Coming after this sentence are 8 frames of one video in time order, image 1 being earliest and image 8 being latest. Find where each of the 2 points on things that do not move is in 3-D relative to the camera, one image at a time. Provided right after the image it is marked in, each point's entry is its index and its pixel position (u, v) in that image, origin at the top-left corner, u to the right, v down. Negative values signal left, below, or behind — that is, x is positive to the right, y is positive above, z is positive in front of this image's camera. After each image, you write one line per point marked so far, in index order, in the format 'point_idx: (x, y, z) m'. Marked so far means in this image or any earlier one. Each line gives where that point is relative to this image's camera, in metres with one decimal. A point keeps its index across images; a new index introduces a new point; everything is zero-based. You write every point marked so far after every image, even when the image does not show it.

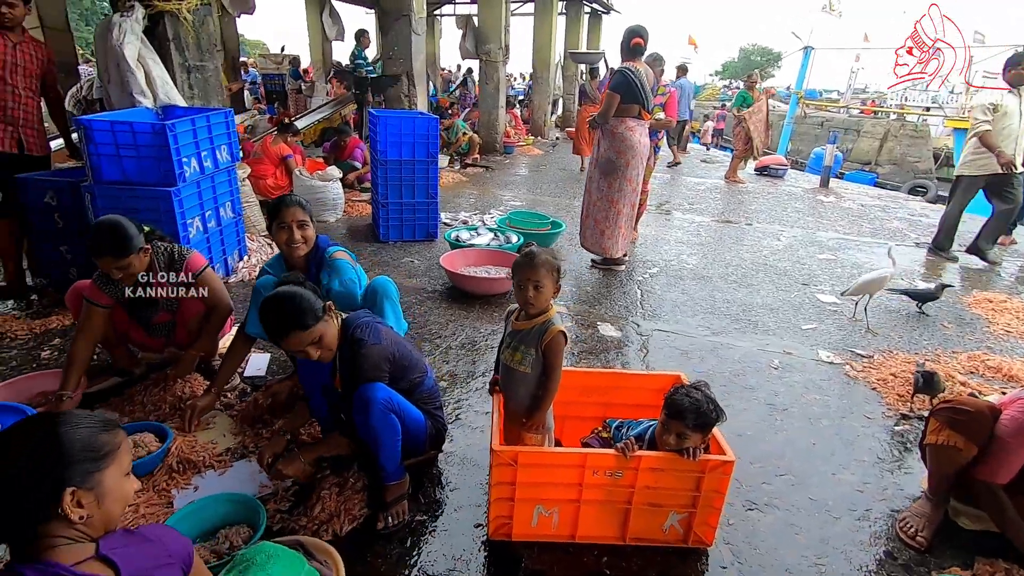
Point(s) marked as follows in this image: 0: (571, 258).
0: (+0.6, +0.3, +5.8) m
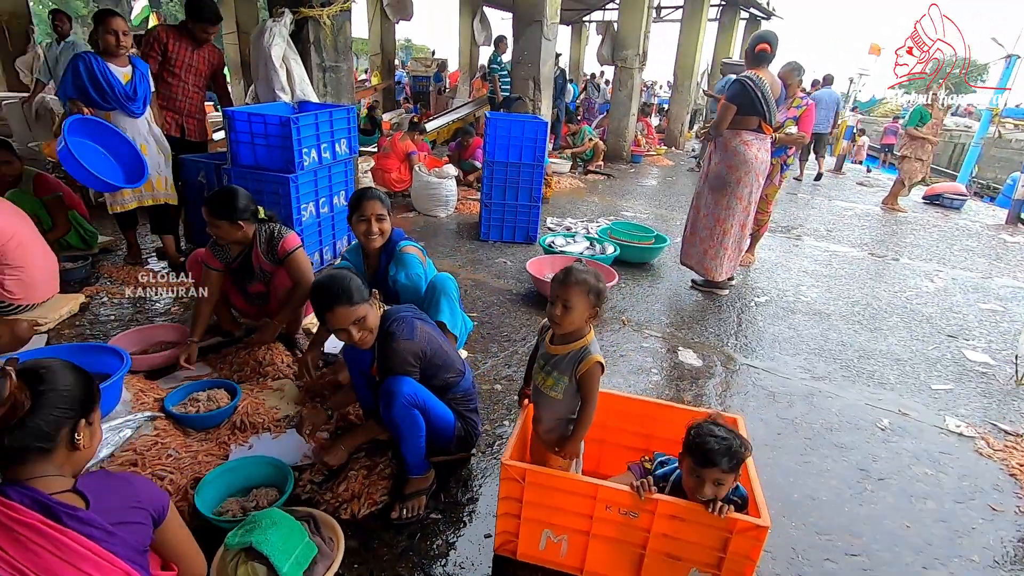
0: (+1.6, +0.1, +5.5) m
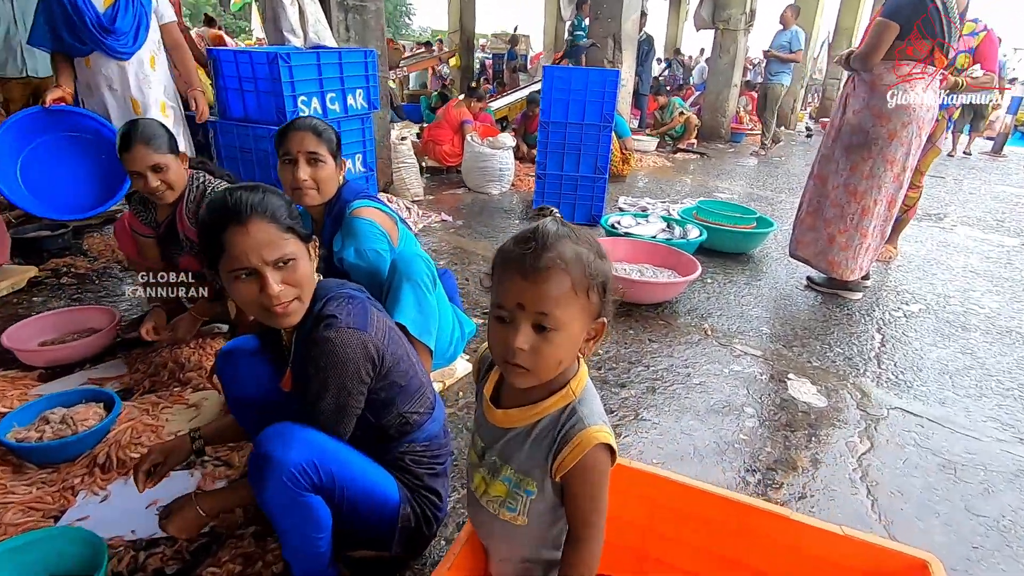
0: (+2.0, +0.1, +4.1) m
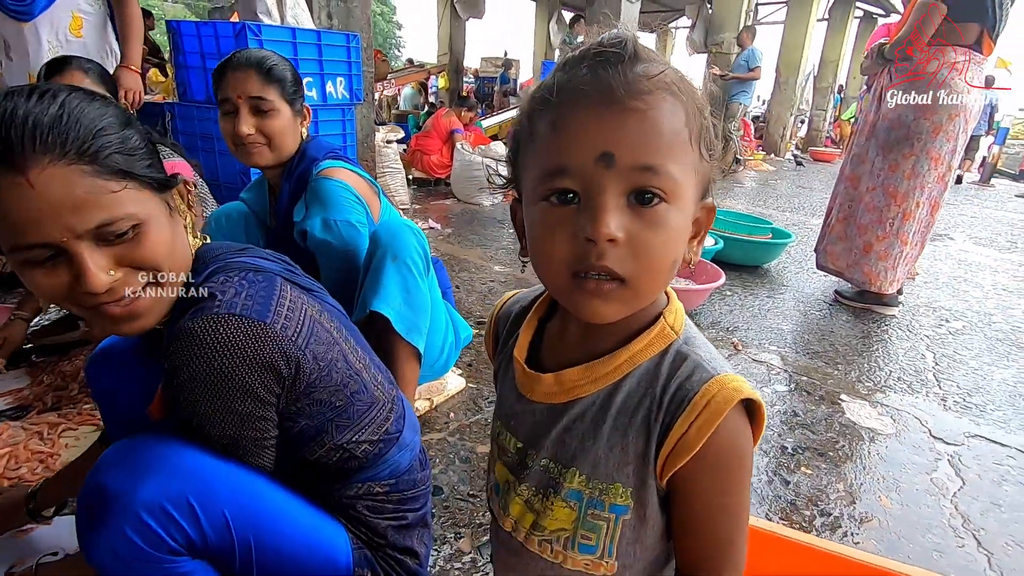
0: (+2.0, 0.0, +3.7) m
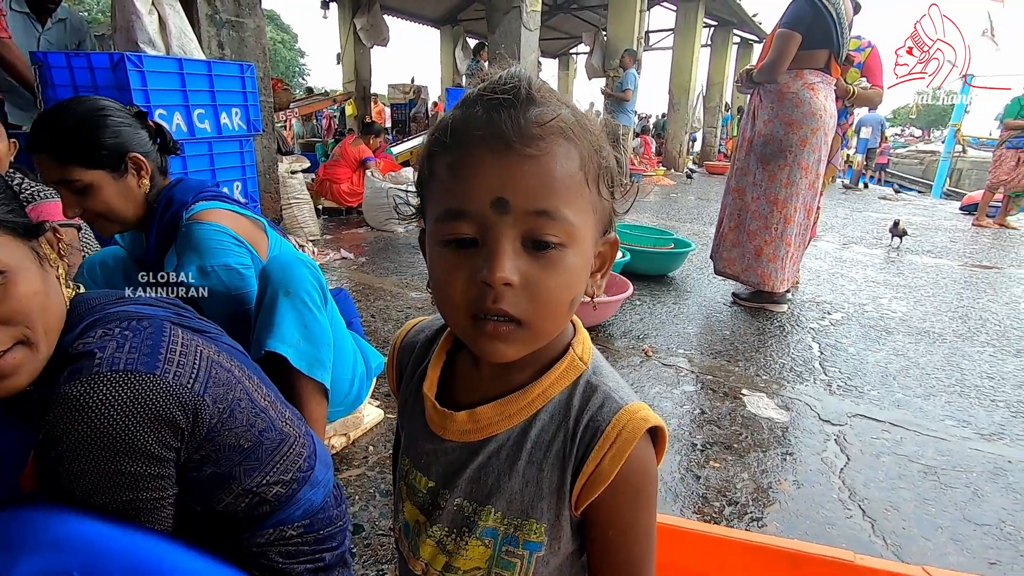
0: (+1.4, 0.0, +4.0) m
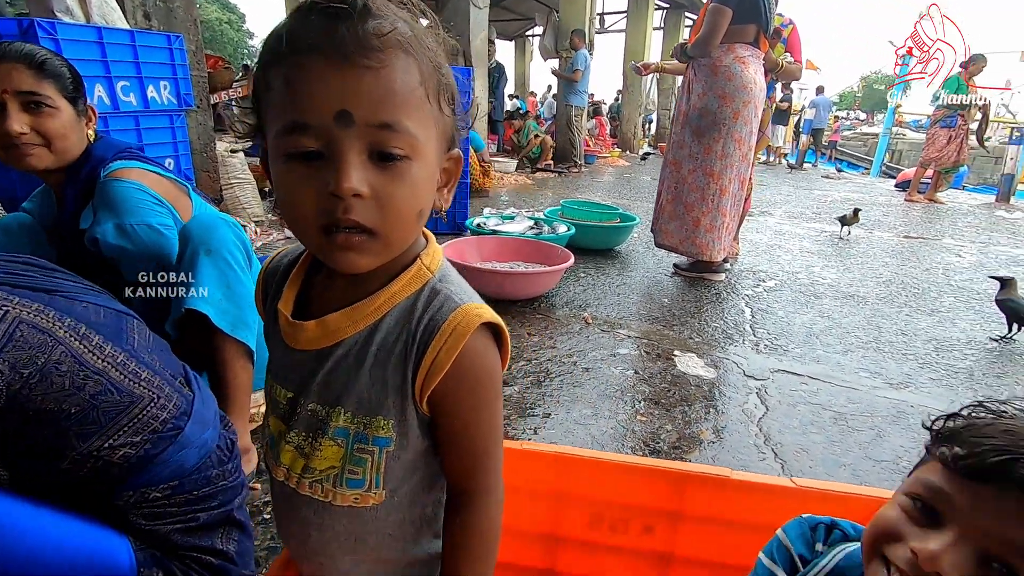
0: (+1.0, +0.2, +4.1) m
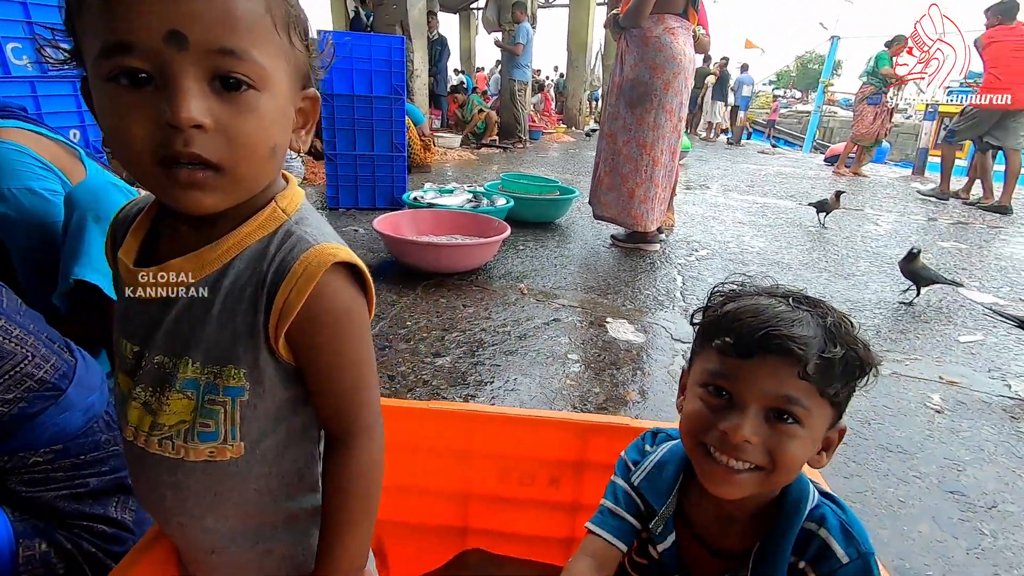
0: (+0.6, +0.4, +4.1) m
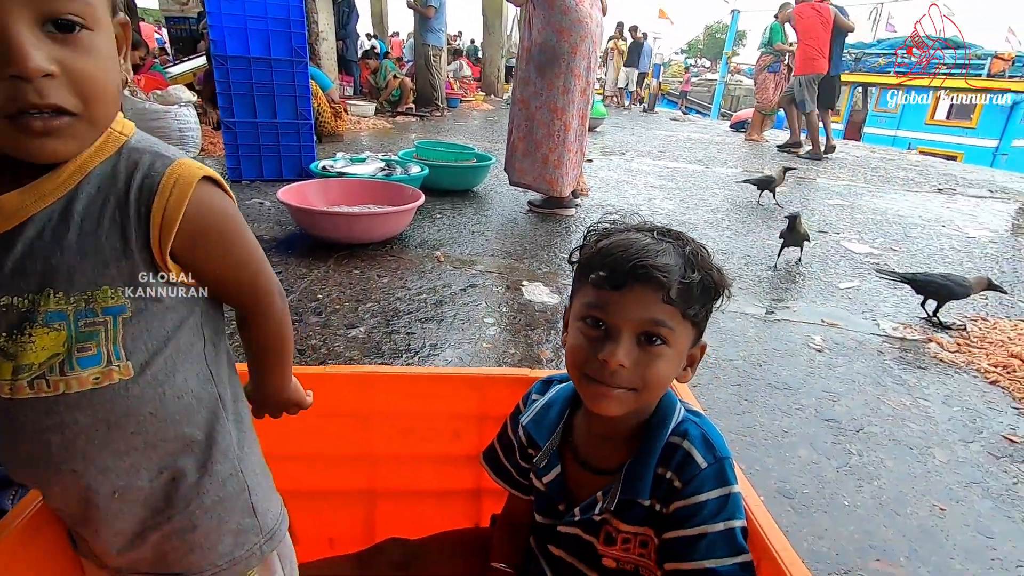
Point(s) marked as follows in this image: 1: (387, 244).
0: (-0.1, +0.7, +4.1) m
1: (-0.7, +0.2, +3.0) m
